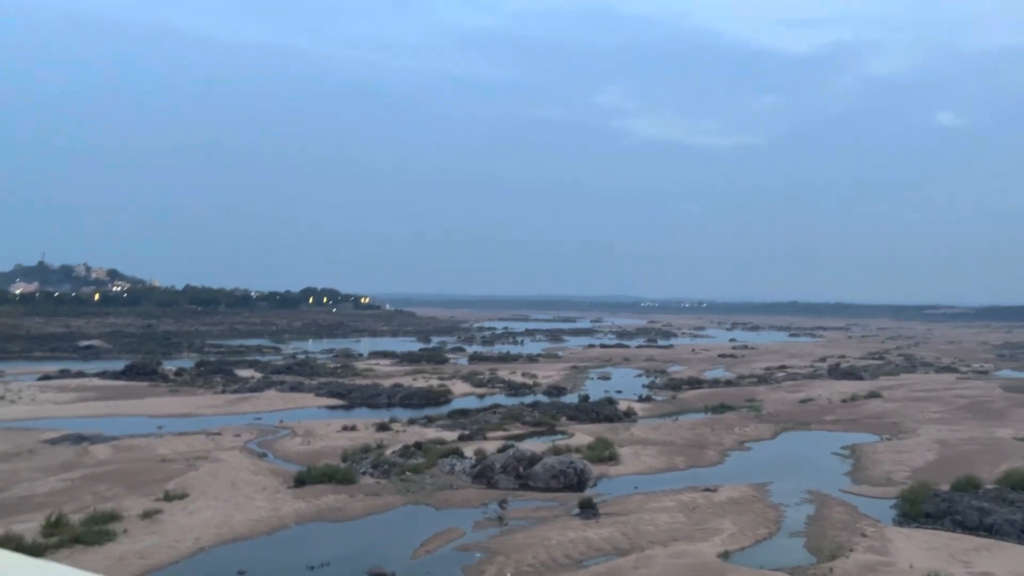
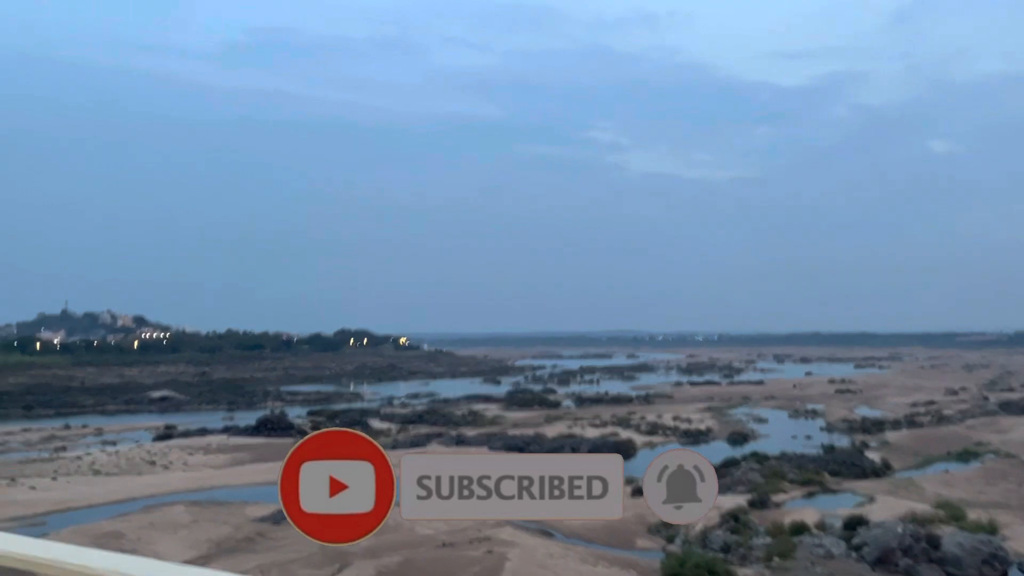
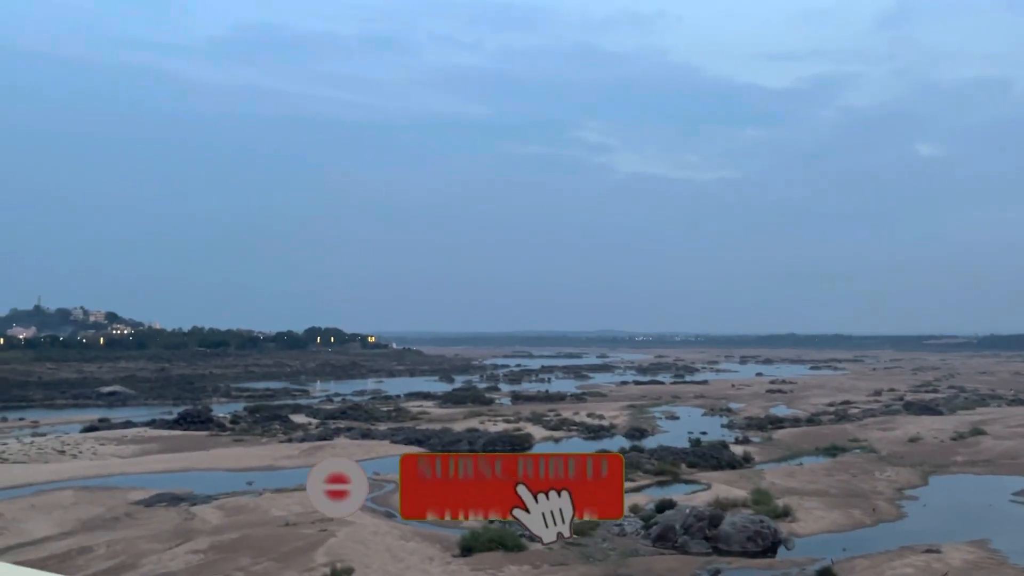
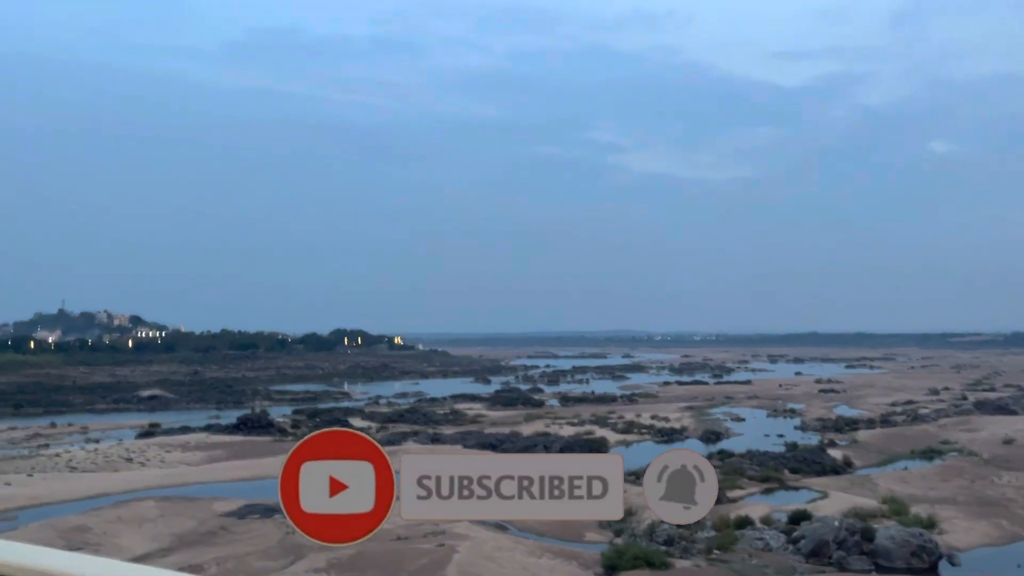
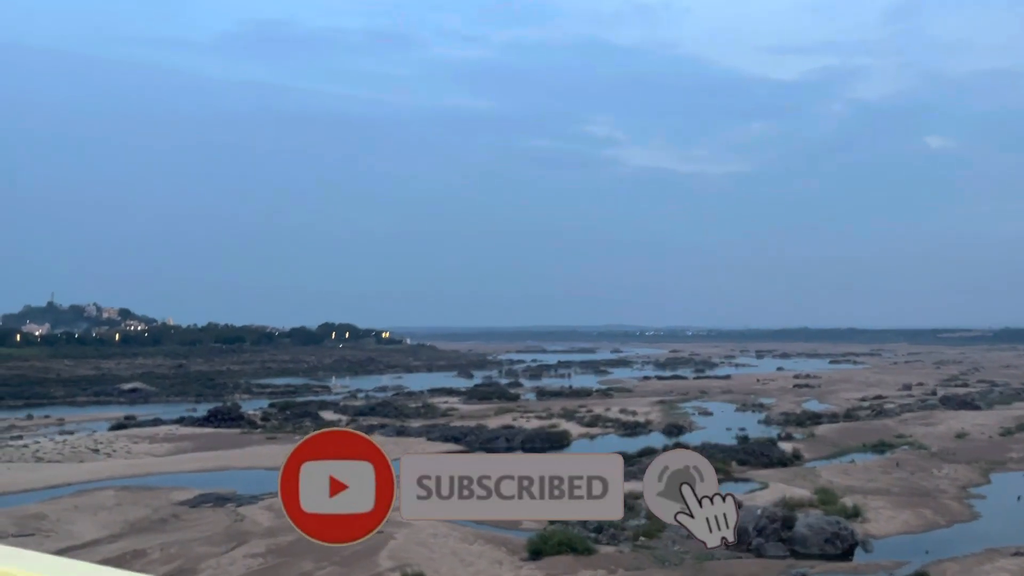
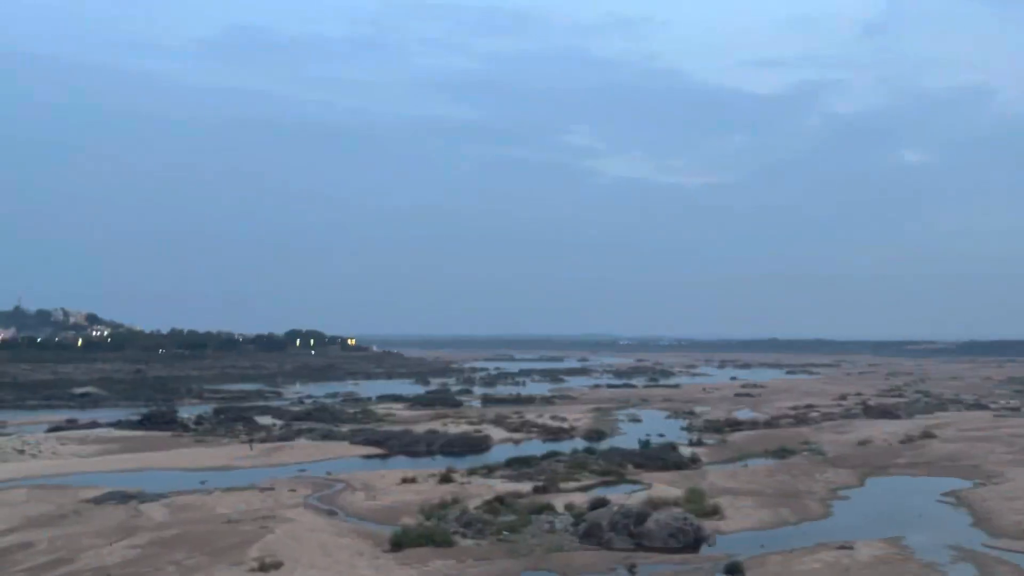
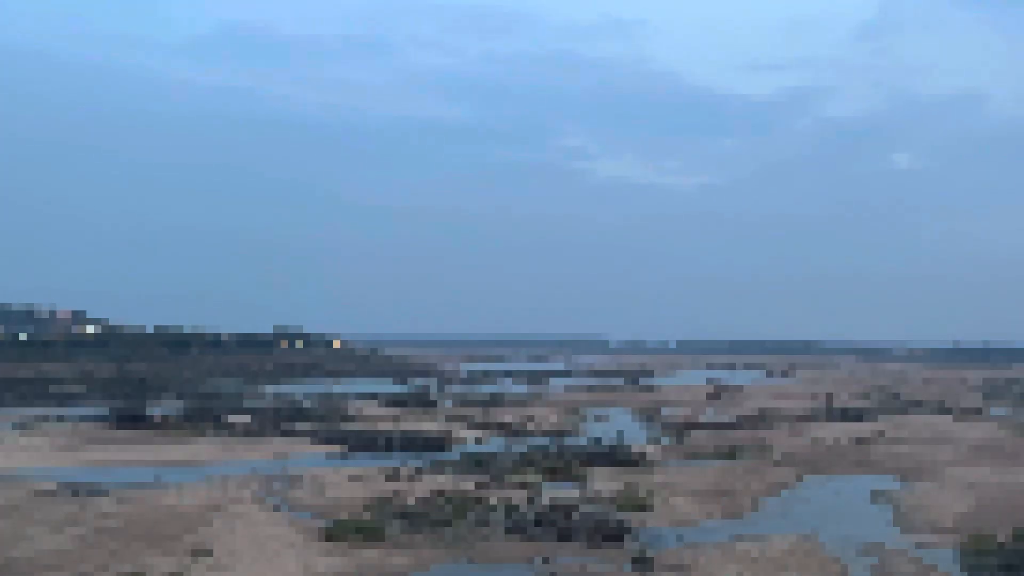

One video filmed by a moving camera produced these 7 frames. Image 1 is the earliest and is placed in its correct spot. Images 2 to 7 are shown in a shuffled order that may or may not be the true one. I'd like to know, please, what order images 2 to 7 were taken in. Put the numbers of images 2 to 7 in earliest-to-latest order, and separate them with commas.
7, 6, 3, 5, 4, 2
